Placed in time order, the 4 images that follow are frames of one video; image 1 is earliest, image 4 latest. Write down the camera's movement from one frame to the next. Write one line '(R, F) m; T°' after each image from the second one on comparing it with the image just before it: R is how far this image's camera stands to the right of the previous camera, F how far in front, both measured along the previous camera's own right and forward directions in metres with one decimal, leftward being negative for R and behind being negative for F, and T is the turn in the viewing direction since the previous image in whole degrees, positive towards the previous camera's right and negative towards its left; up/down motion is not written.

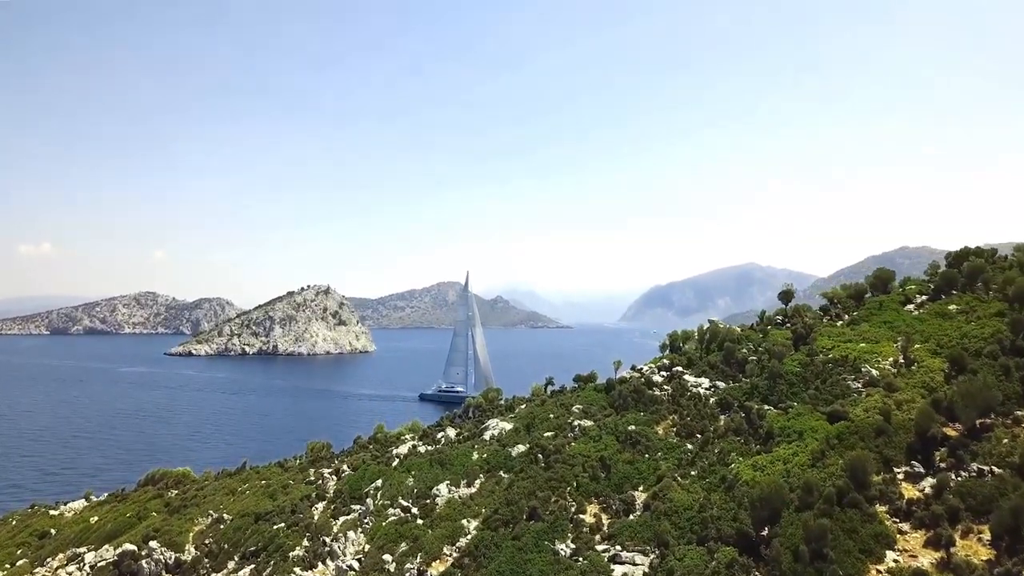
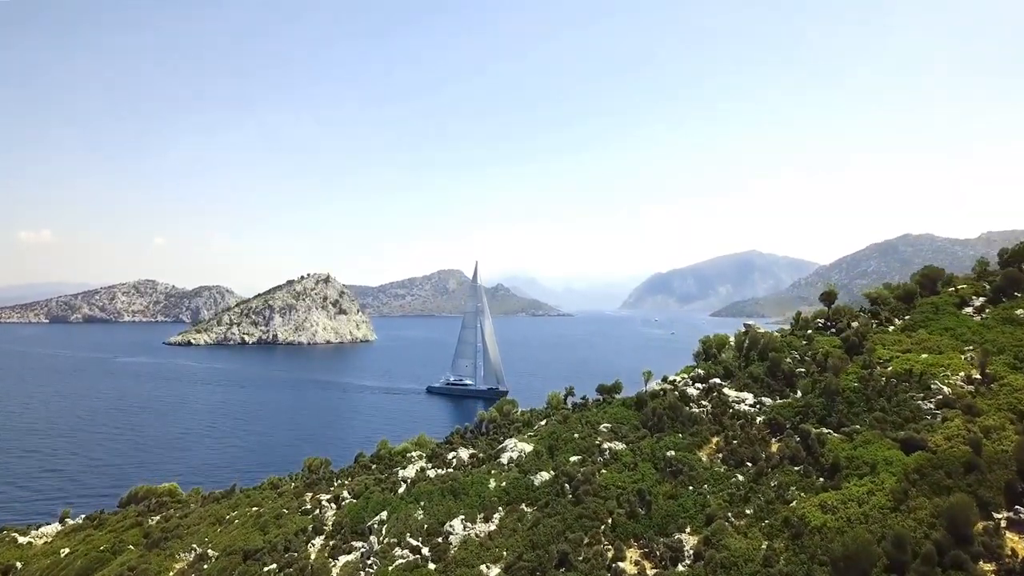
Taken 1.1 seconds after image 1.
(-0.7, +2.4) m; 0°
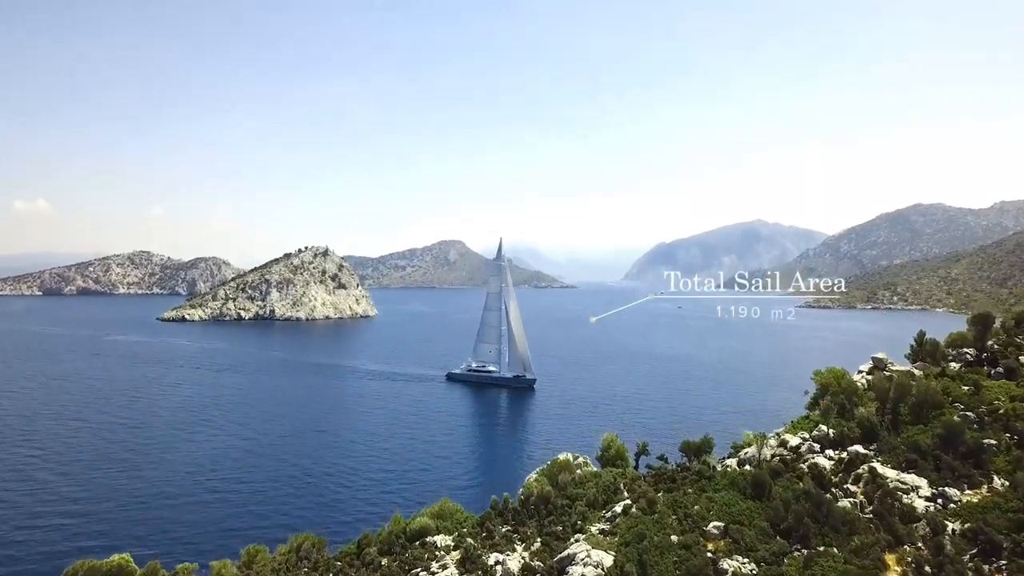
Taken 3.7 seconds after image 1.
(-1.7, +6.1) m; 0°
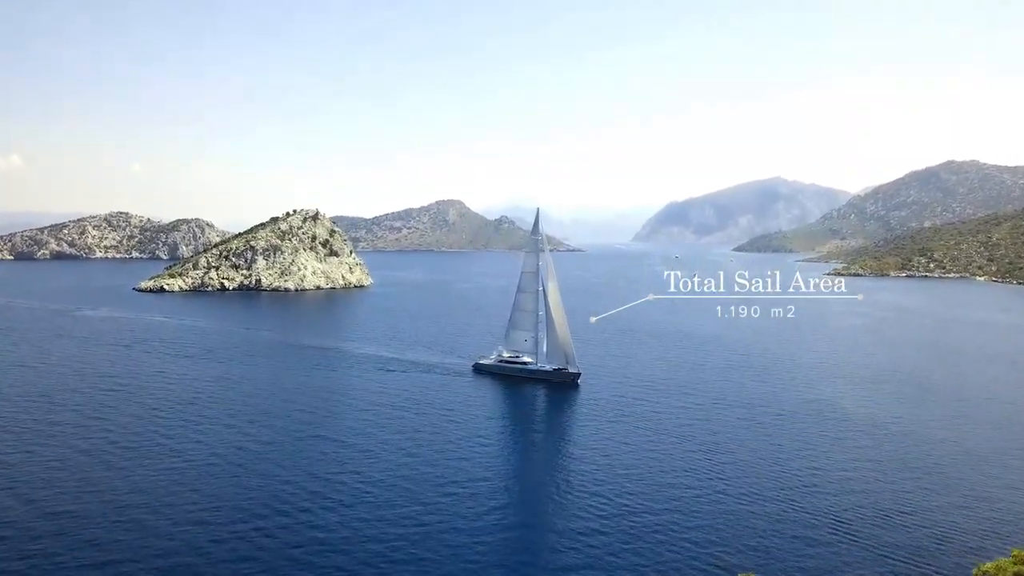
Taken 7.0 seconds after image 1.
(-3.0, +10.4) m; +1°
